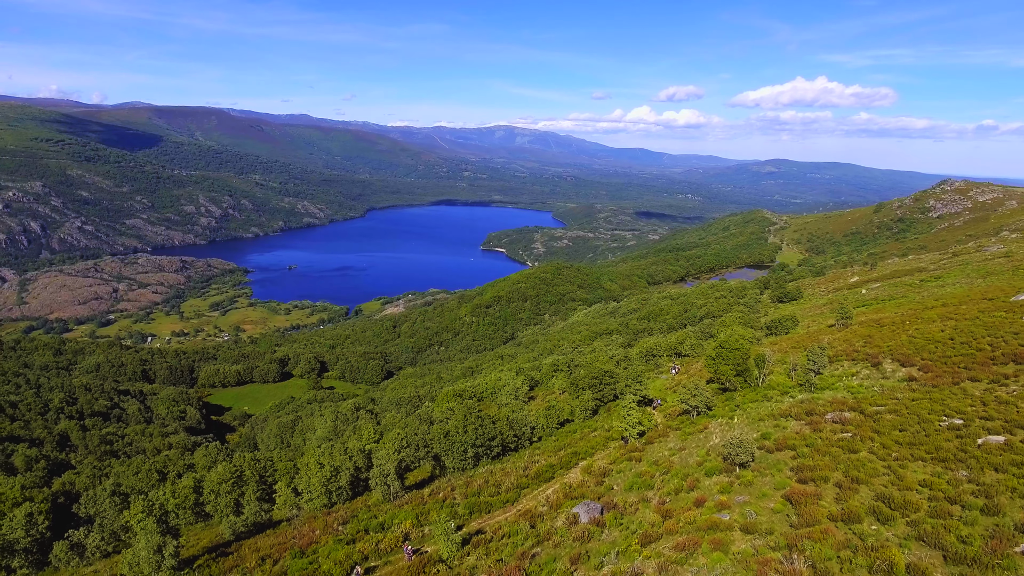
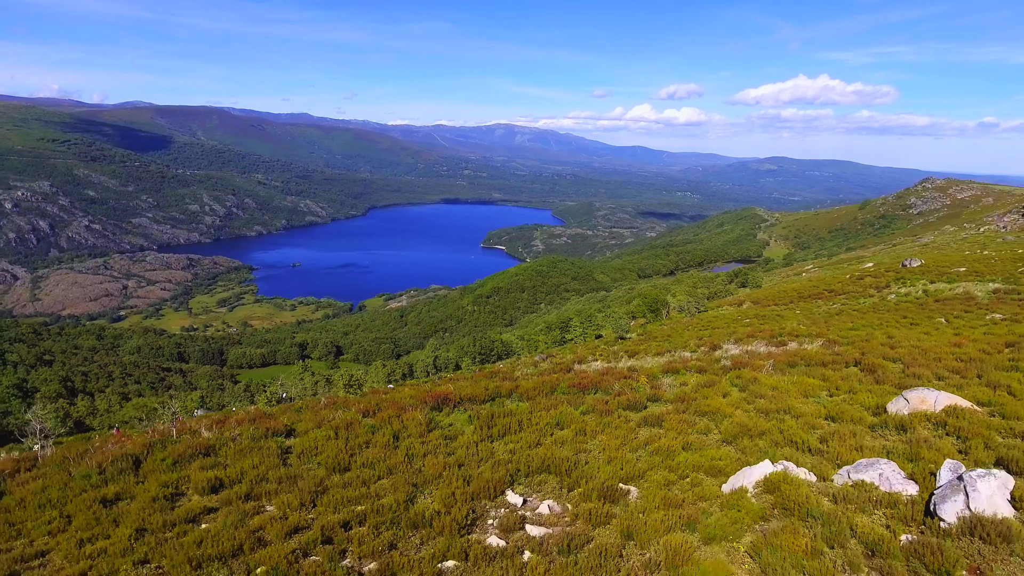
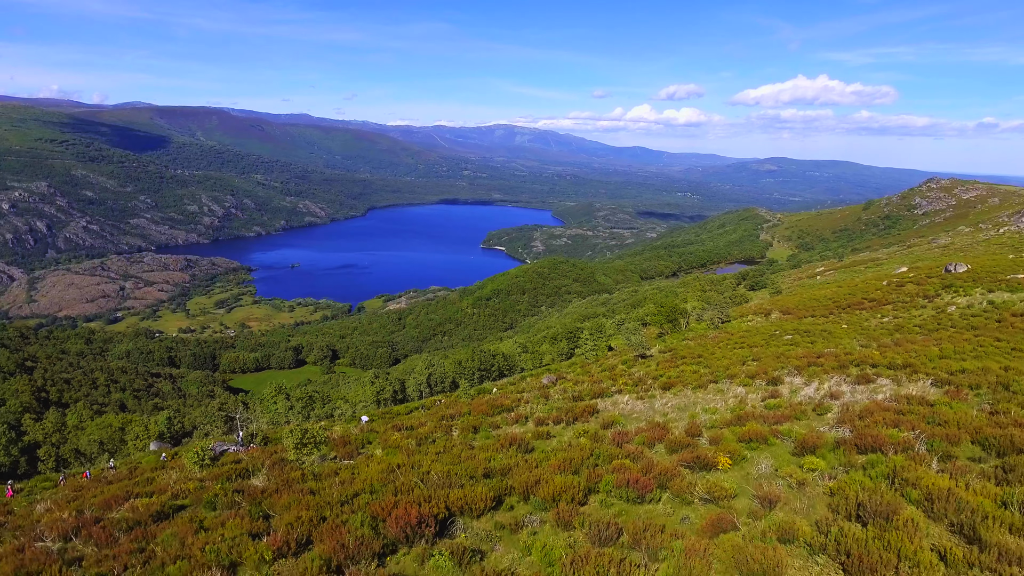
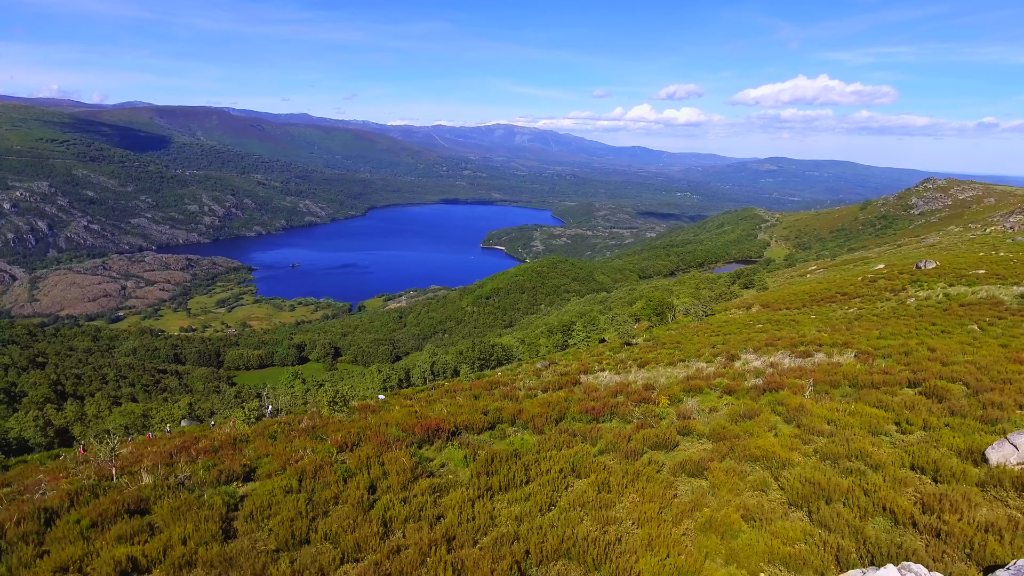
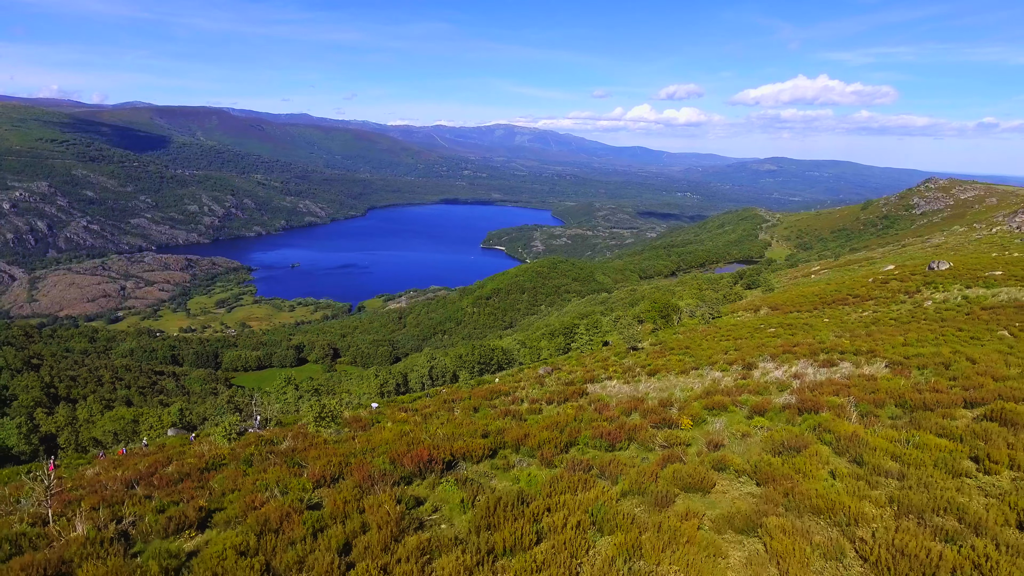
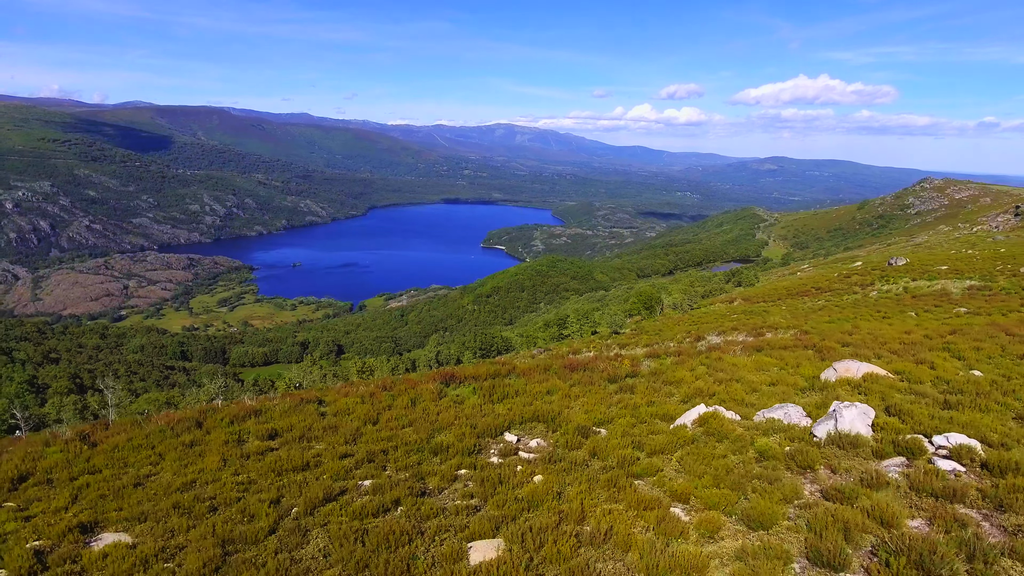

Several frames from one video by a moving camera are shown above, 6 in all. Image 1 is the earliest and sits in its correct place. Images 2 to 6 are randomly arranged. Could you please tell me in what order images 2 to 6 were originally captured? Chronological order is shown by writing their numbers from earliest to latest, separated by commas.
3, 5, 4, 2, 6
